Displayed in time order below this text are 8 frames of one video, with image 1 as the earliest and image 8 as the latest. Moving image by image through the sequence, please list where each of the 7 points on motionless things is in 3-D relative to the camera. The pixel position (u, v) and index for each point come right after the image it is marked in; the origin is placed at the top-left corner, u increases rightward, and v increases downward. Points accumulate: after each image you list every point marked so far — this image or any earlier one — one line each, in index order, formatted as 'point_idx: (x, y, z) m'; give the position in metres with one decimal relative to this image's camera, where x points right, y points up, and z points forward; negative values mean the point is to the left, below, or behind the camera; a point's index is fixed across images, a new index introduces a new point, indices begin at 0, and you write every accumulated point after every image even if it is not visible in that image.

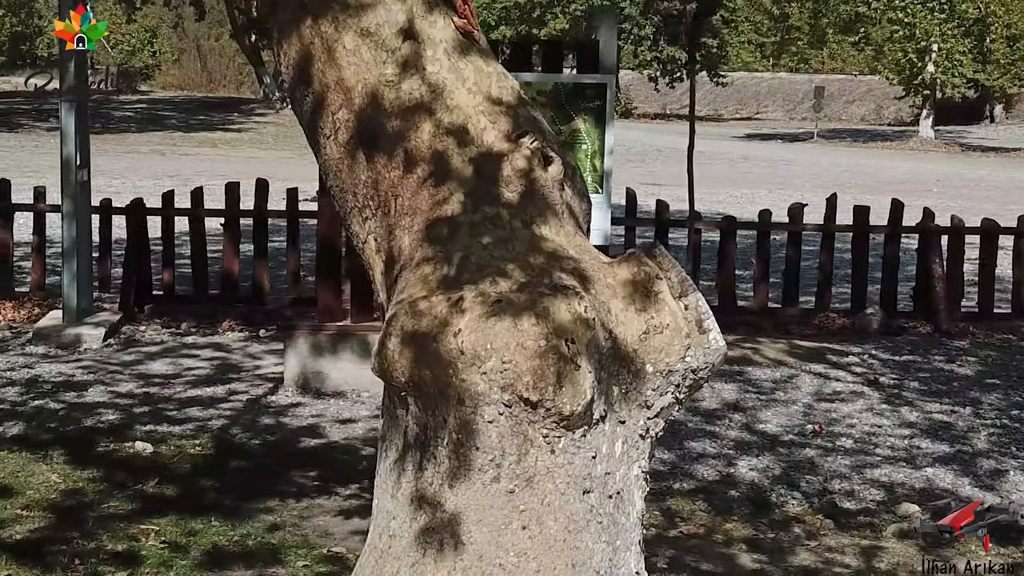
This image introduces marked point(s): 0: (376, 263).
0: (-0.8, +0.1, +3.6) m
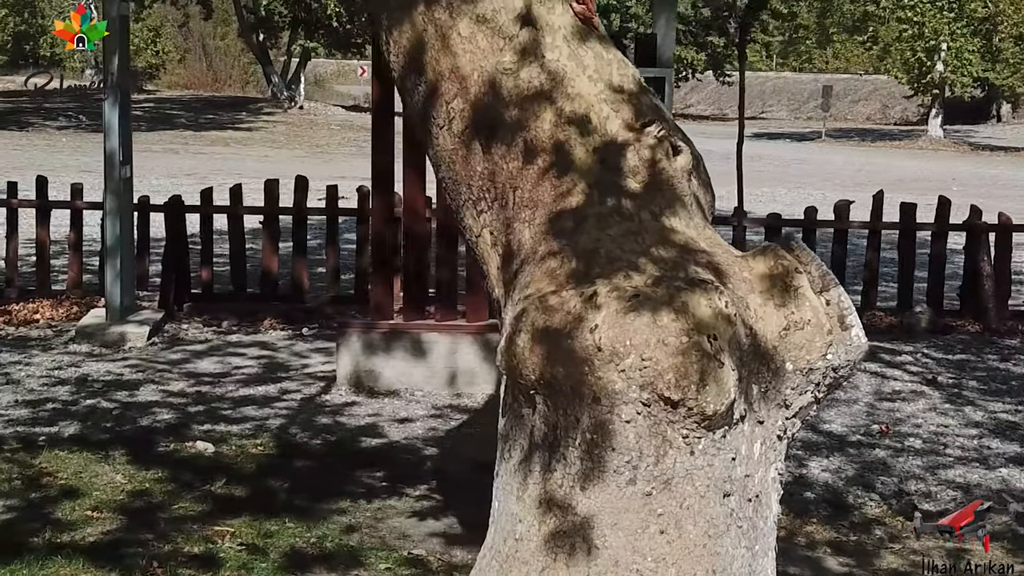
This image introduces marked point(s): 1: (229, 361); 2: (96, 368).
0: (-0.1, +0.2, +3.5) m
1: (-3.9, -1.0, +8.2) m
2: (-5.4, -1.0, +7.9) m
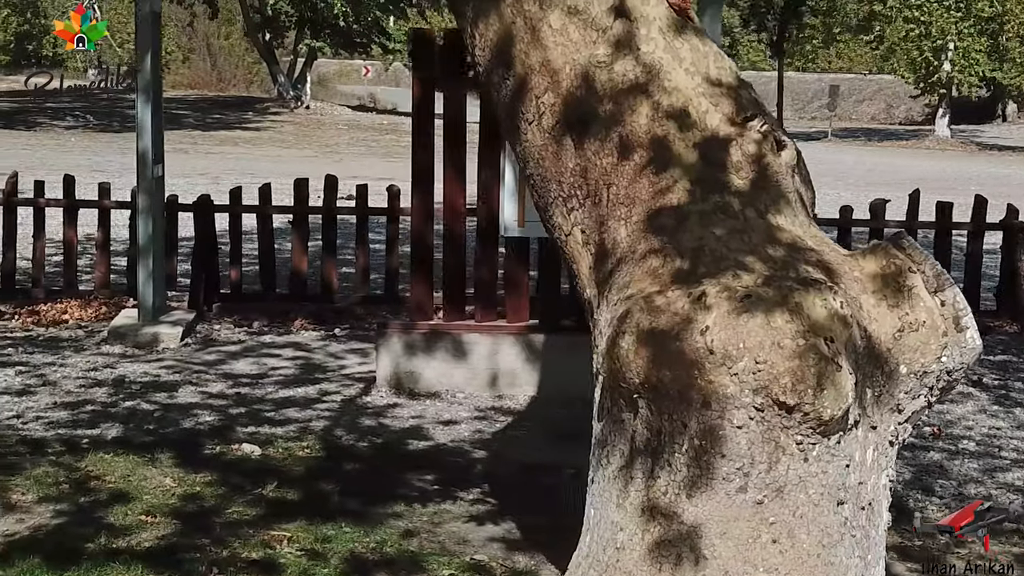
0: (+0.4, +0.2, +3.4) m
1: (-3.3, -1.0, +8.1) m
2: (-4.9, -1.0, +7.8) m
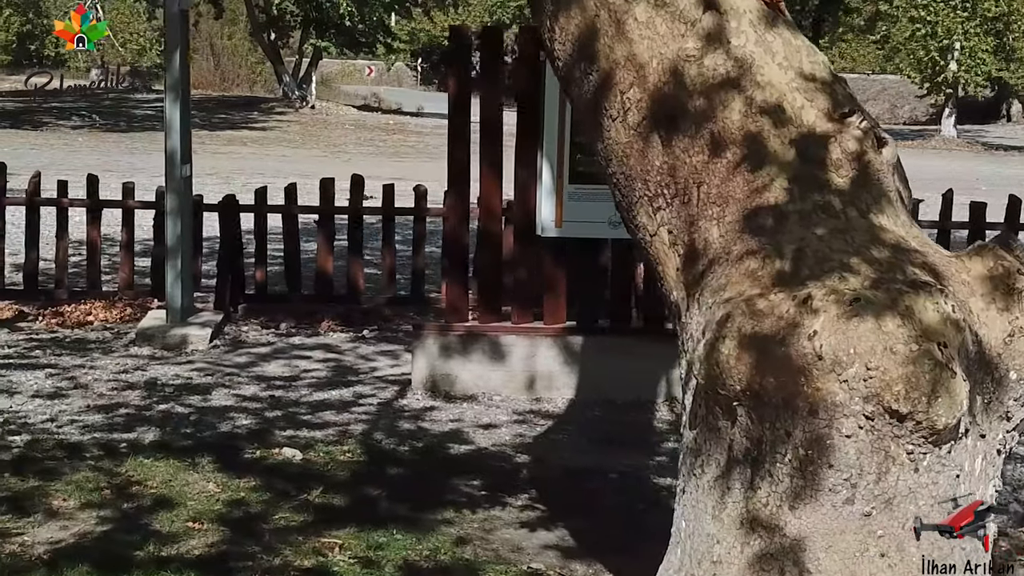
0: (+0.9, +0.2, +3.3) m
1: (-2.9, -1.0, +8.0) m
2: (-4.4, -1.1, +7.6) m
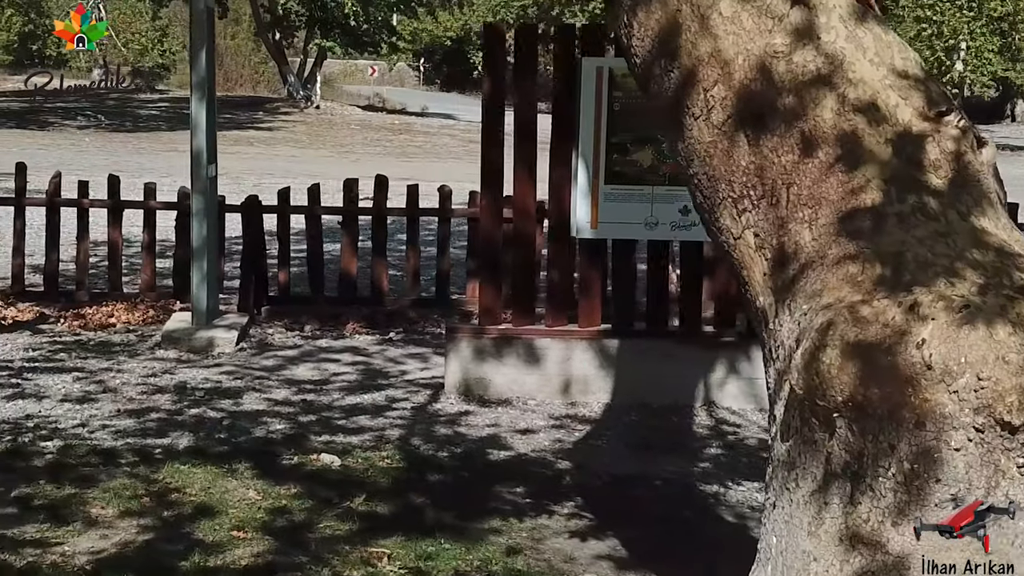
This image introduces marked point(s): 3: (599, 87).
0: (+1.3, +0.1, +3.2) m
1: (-2.5, -1.1, +7.9) m
2: (-4.0, -1.1, +7.5) m
3: (+1.0, +2.4, +7.1) m
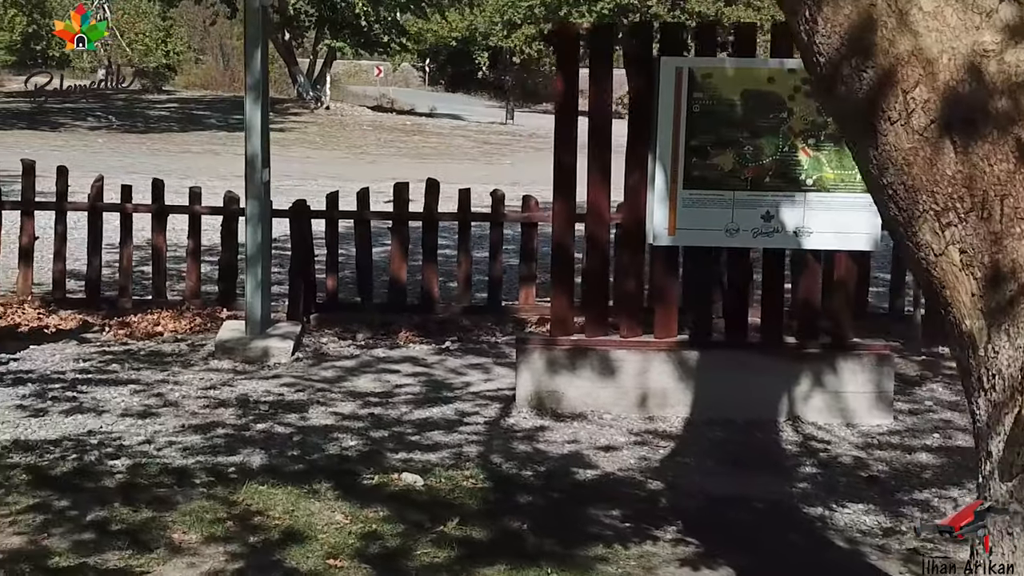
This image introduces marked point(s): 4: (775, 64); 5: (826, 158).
0: (+2.1, 0.0, +2.9) m
1: (-1.6, -1.2, +7.6) m
2: (-3.1, -1.2, +7.3) m
3: (+1.9, +2.3, +6.9) m
4: (+3.0, +2.5, +6.8) m
5: (+3.6, +1.5, +6.9) m
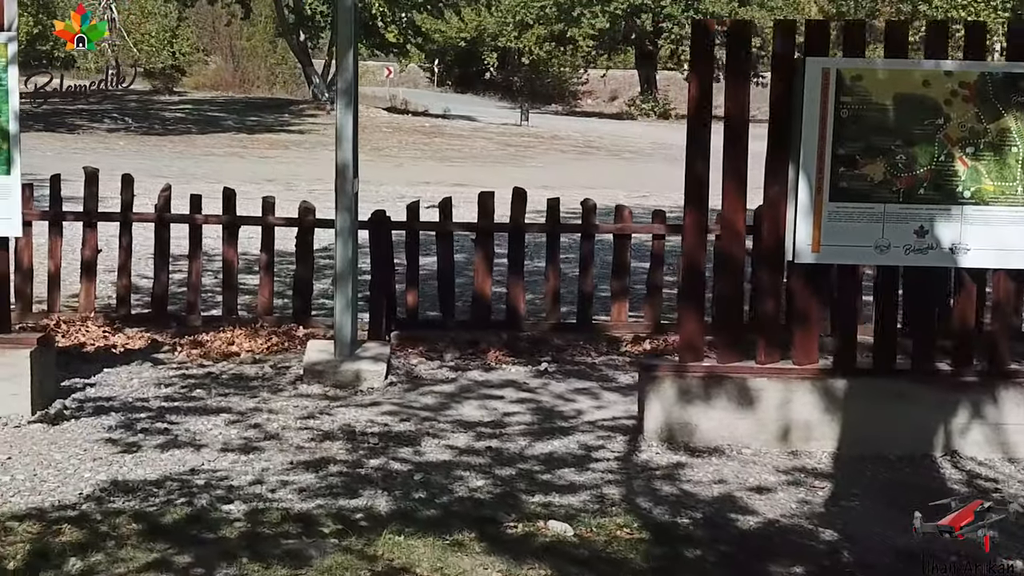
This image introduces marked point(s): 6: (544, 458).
0: (+3.5, -0.2, +2.3) m
1: (-0.2, -1.4, +7.1) m
2: (-1.8, -1.4, +6.7) m
3: (+3.3, +2.0, +6.3) m
4: (+4.3, +2.3, +6.2) m
5: (+5.0, +1.3, +6.3) m
6: (+0.3, -1.7, +6.1) m
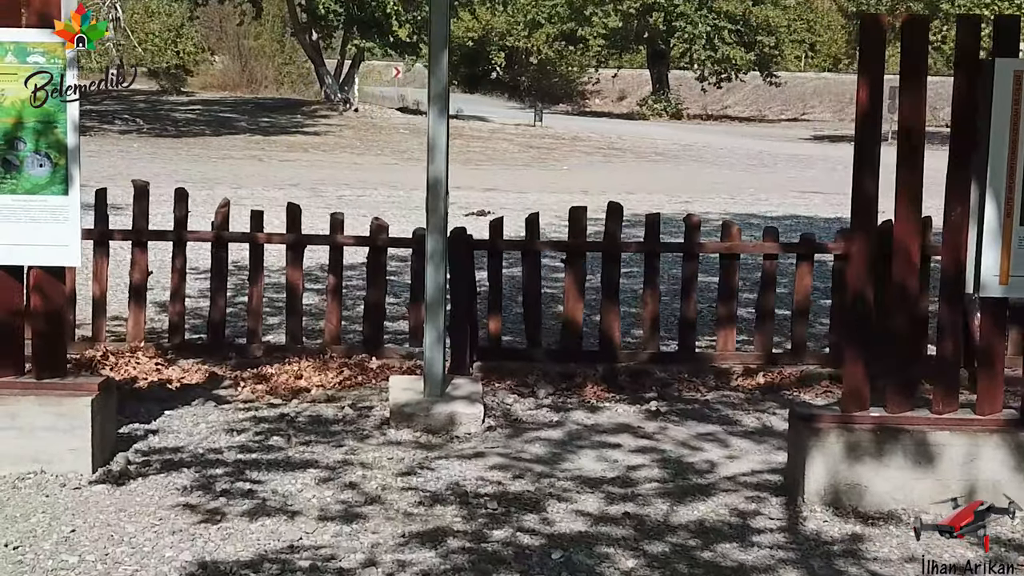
0: (+4.7, -0.5, +1.4) m
1: (+1.0, -1.7, +6.2) m
2: (-0.5, -1.8, +5.8) m
3: (+4.5, +1.7, +5.4) m
4: (+5.6, +2.0, +5.3) m
5: (+6.2, +0.9, +5.4) m
6: (+1.6, -2.1, +5.2) m
